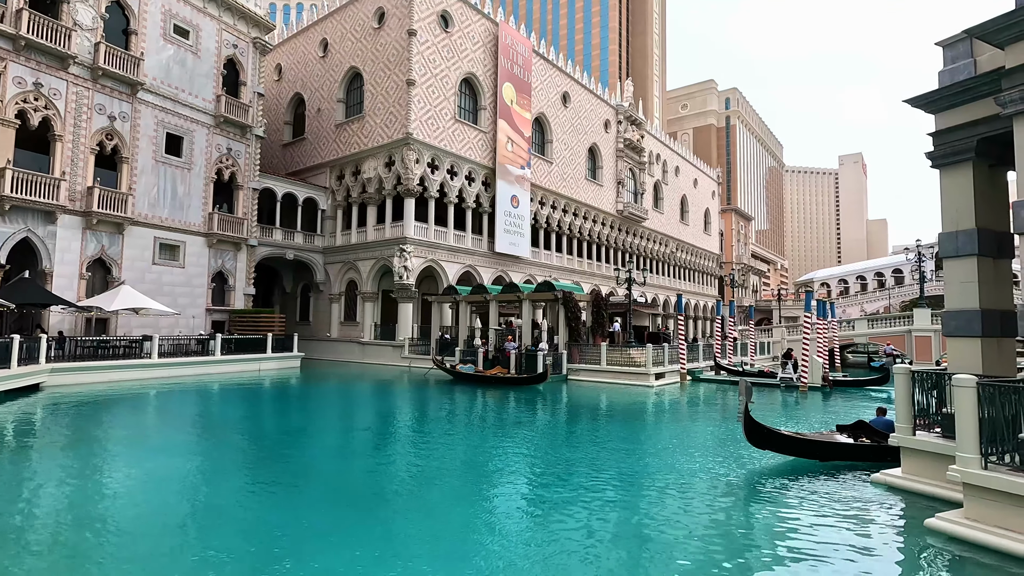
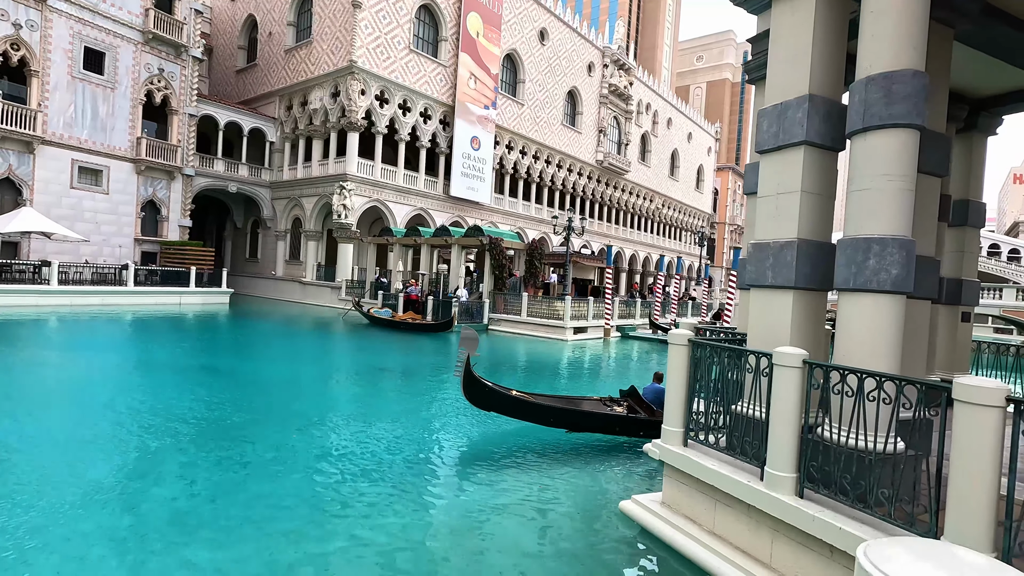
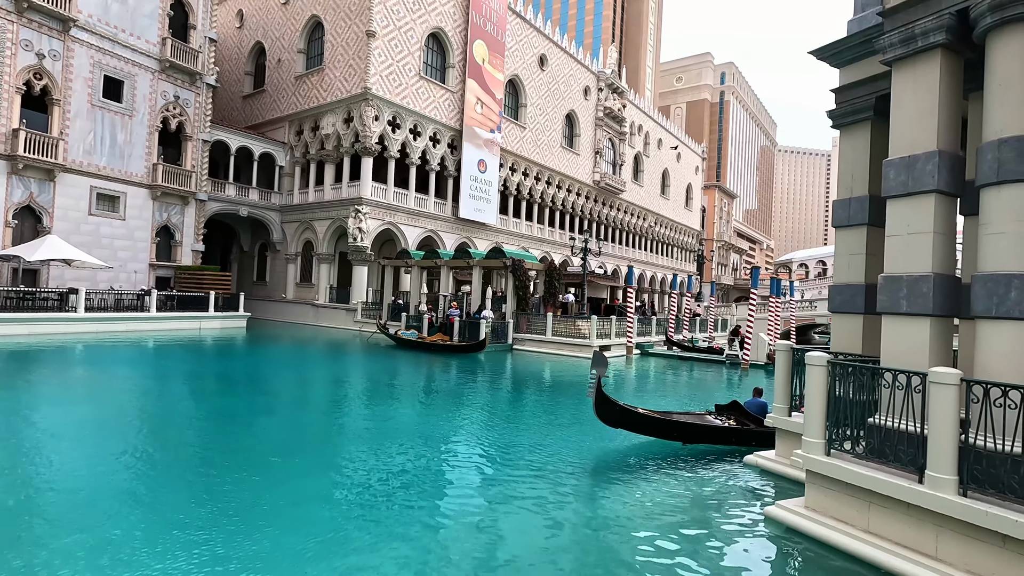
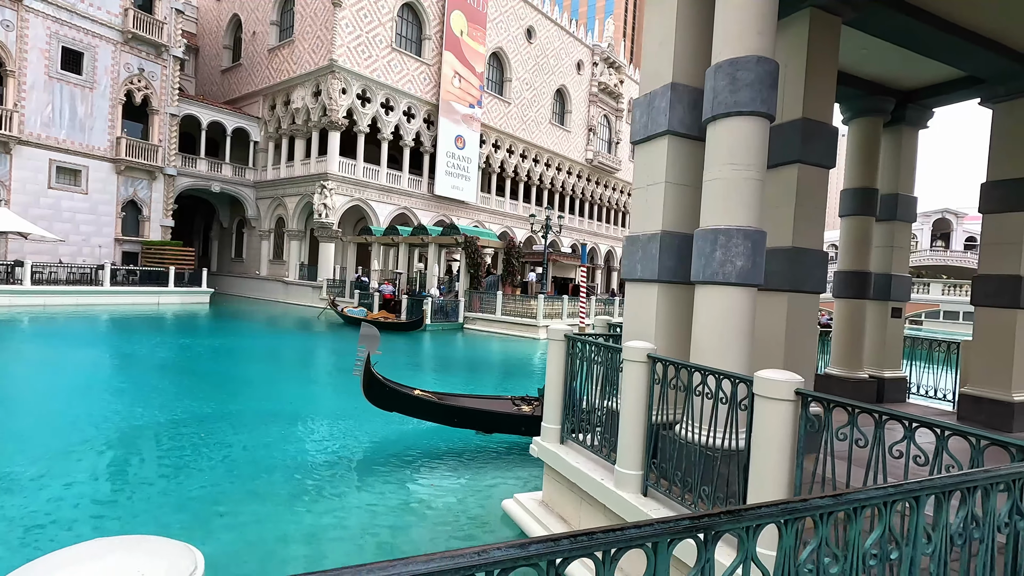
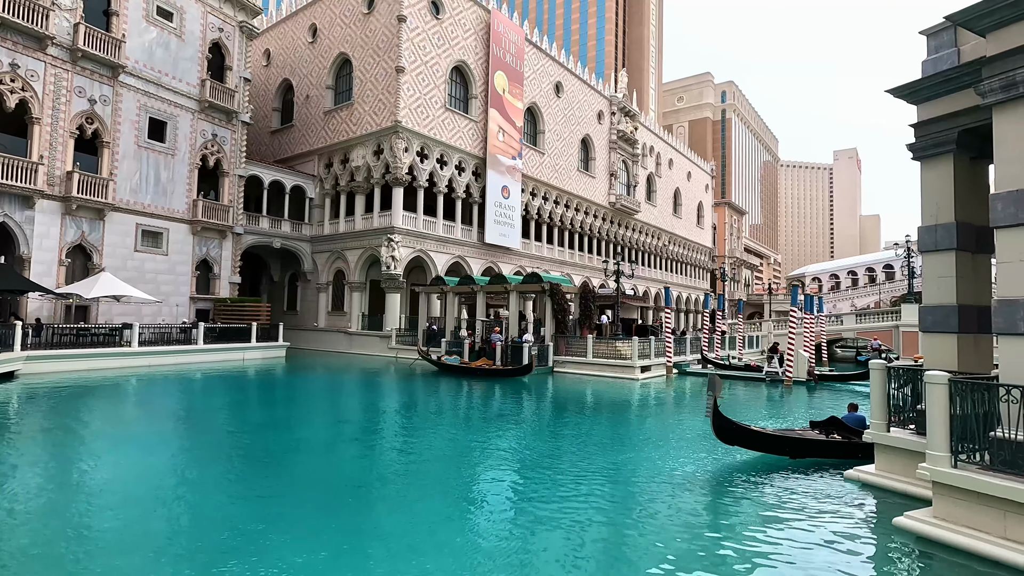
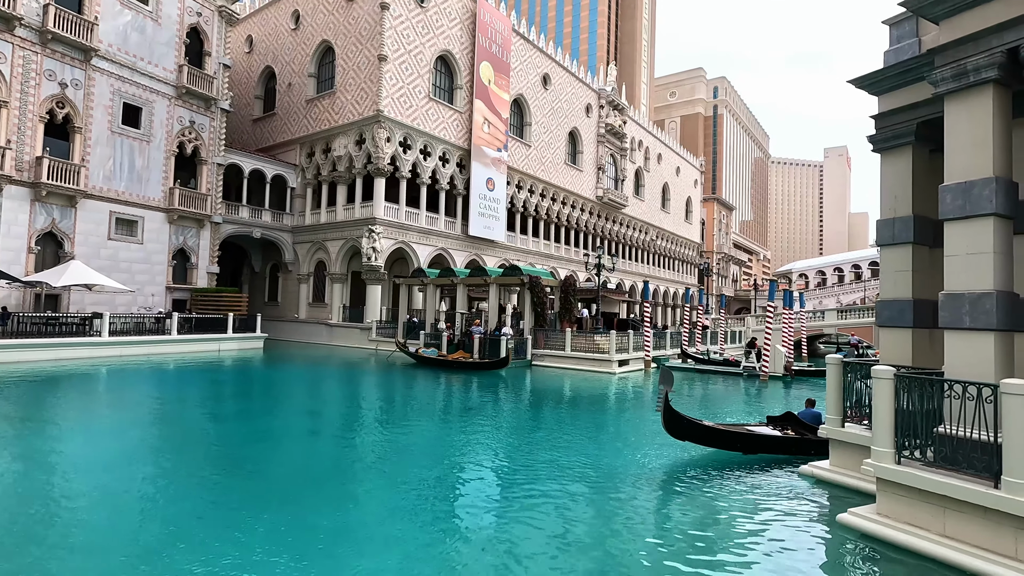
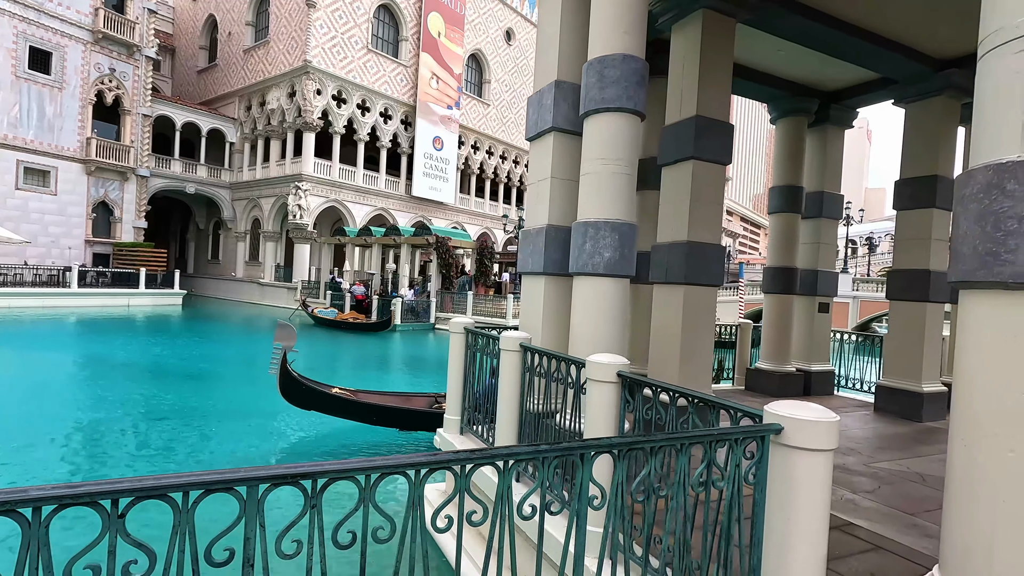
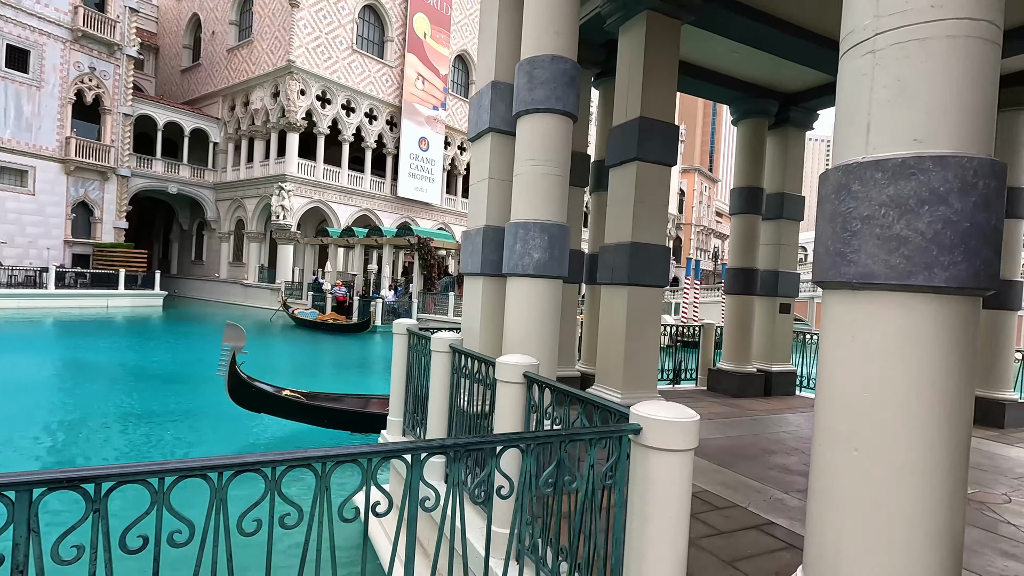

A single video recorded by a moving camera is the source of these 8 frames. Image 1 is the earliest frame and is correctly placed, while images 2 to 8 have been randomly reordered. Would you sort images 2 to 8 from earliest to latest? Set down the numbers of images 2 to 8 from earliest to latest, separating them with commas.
5, 6, 3, 2, 4, 7, 8
